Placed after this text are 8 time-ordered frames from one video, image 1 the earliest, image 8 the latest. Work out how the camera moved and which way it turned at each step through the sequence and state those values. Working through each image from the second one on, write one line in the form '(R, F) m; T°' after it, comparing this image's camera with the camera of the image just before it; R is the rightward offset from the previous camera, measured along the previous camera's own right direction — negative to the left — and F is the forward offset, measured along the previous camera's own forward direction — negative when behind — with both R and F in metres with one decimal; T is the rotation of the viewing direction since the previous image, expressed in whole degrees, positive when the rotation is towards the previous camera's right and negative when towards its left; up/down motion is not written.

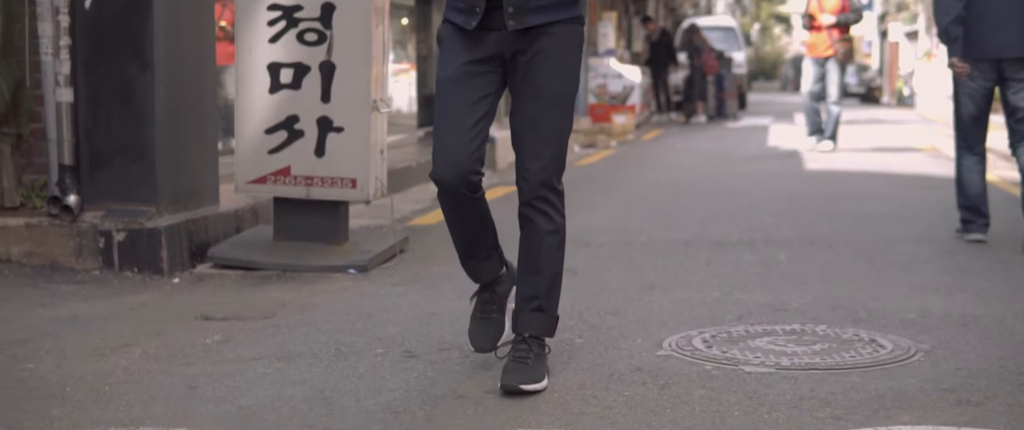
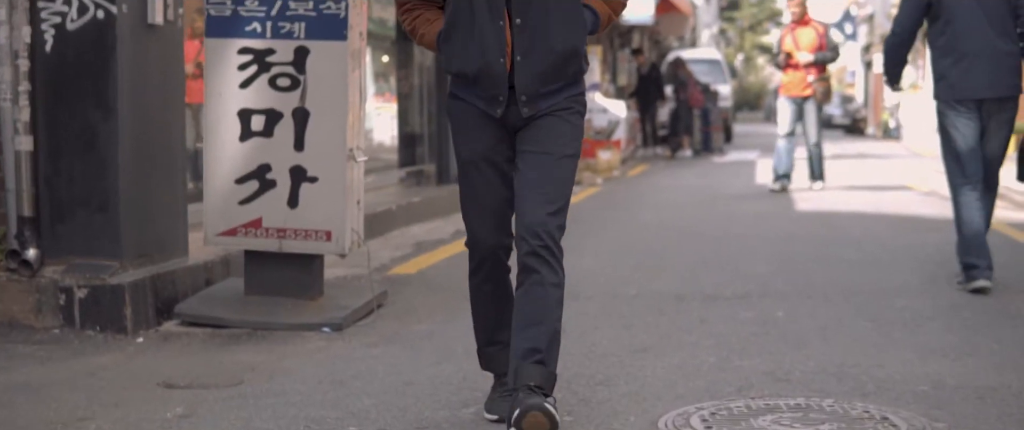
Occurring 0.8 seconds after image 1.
(0.0, +0.3) m; +1°
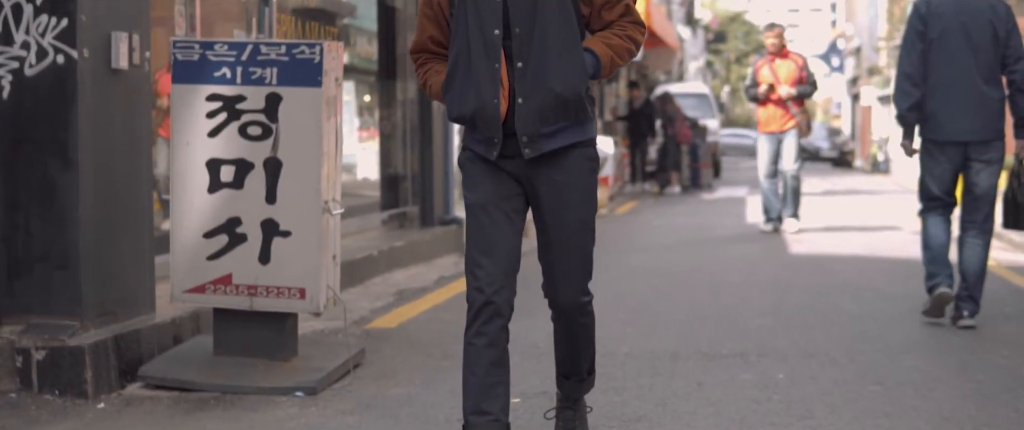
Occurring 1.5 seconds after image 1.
(0.0, +0.3) m; +1°
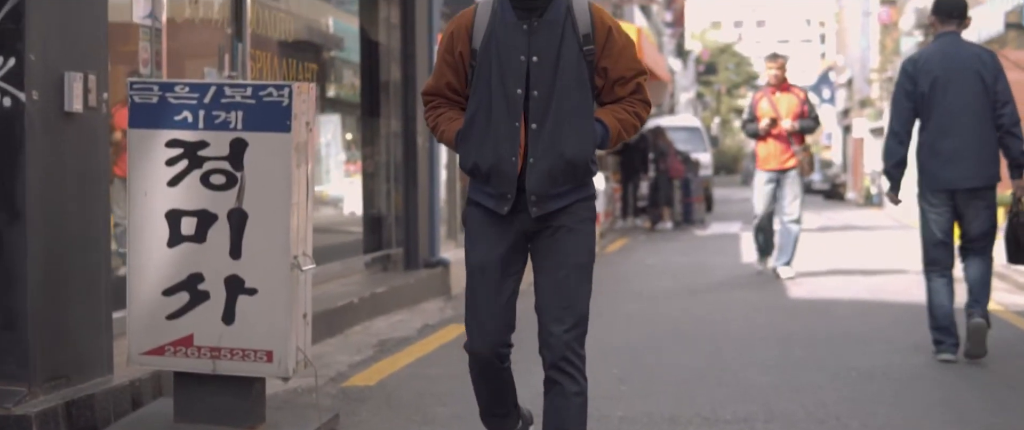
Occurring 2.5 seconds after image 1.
(0.0, +0.4) m; 0°
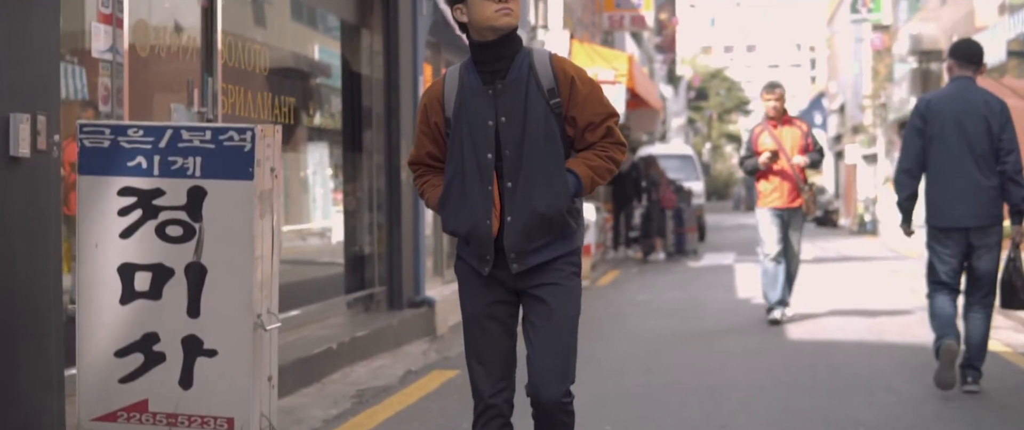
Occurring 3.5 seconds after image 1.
(0.0, +0.4) m; 0°
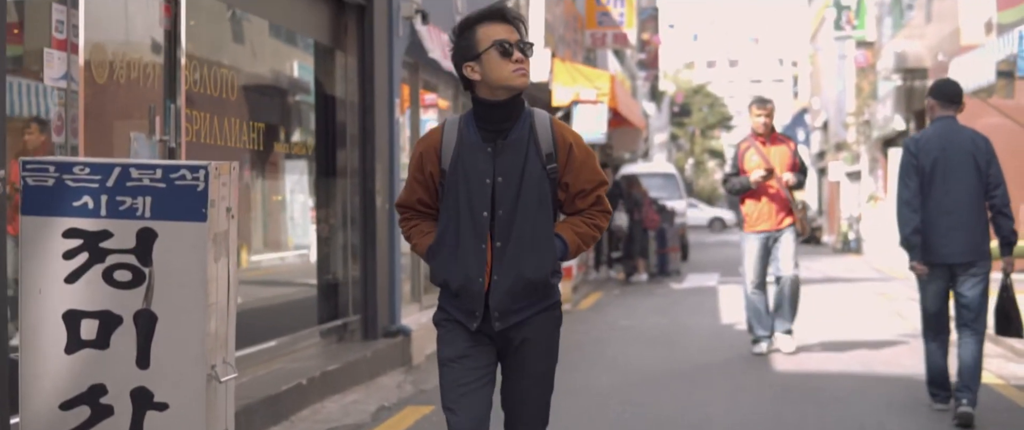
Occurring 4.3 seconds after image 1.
(0.0, +0.3) m; +1°
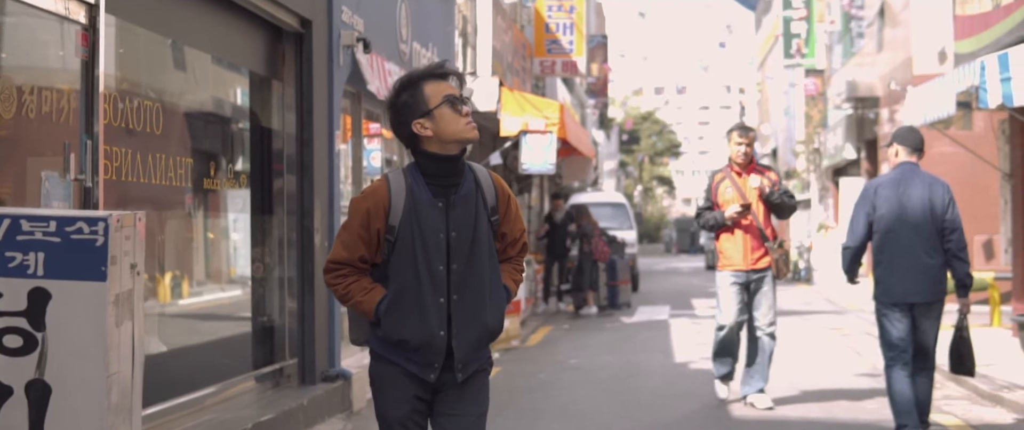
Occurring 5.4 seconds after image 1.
(0.0, +0.4) m; +2°
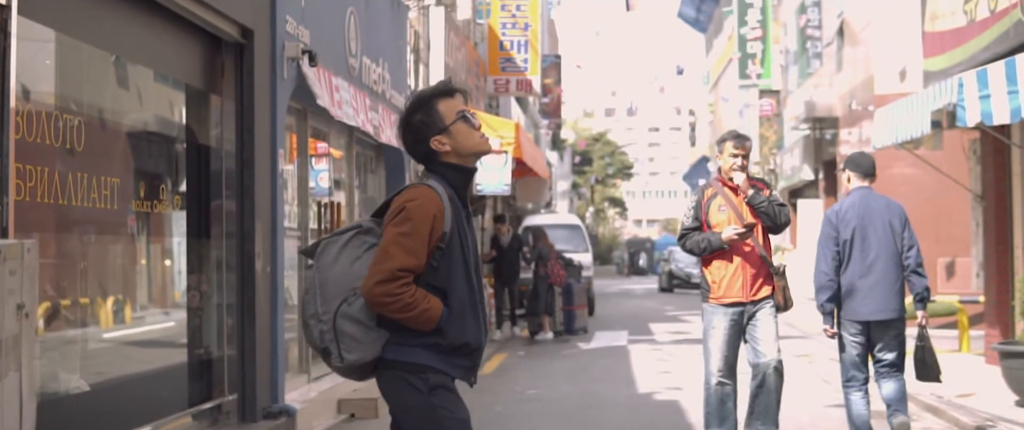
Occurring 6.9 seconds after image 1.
(0.0, +0.6) m; +2°
